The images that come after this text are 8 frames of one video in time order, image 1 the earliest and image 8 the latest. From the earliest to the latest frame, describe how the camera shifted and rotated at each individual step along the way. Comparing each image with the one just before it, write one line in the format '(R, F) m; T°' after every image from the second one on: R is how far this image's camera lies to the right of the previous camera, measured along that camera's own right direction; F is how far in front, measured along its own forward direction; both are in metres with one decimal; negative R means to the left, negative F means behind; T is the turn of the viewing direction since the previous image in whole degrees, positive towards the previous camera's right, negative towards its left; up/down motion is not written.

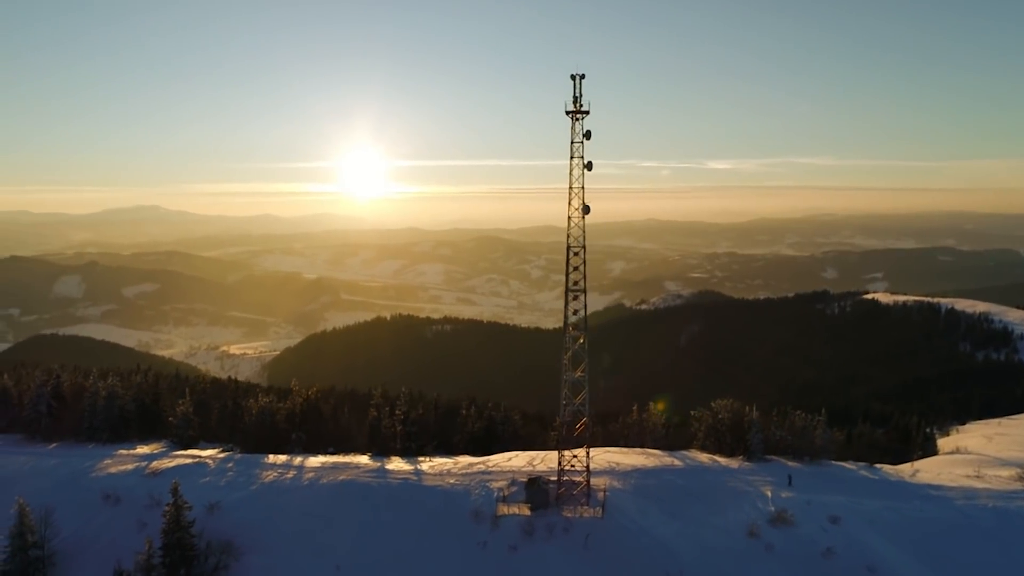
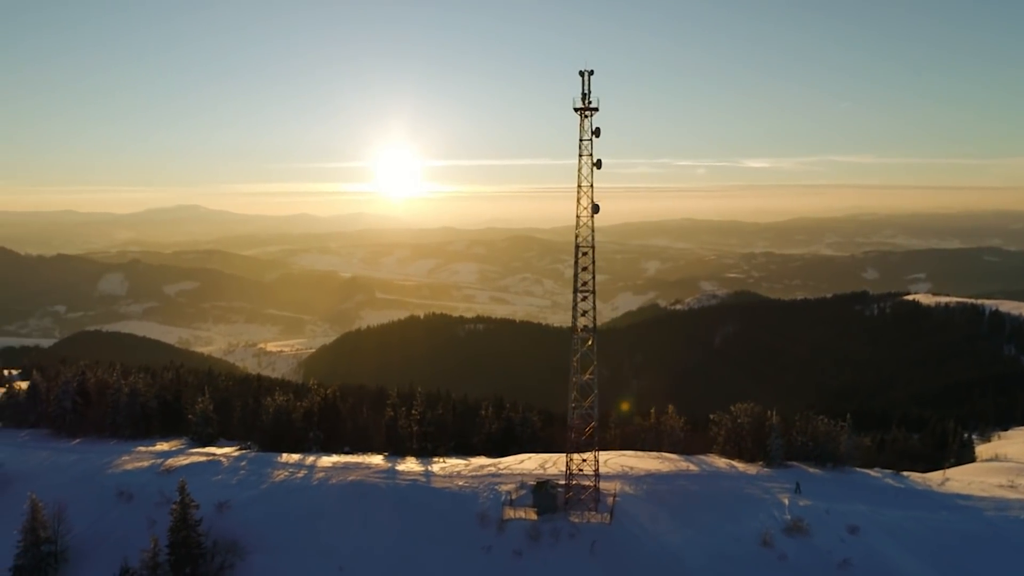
(+0.7, +0.3) m; -3°
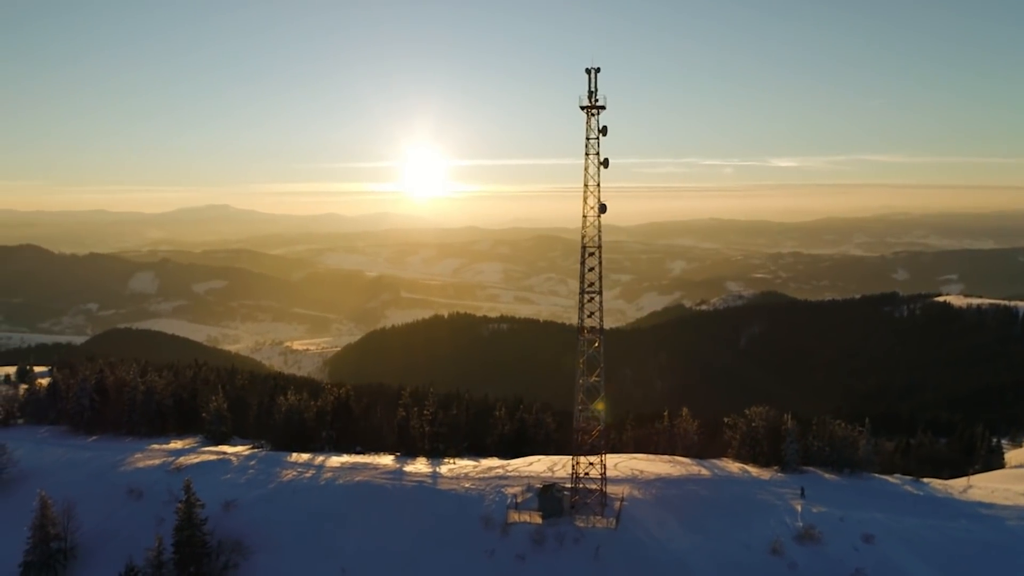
(+0.5, +0.2) m; -2°
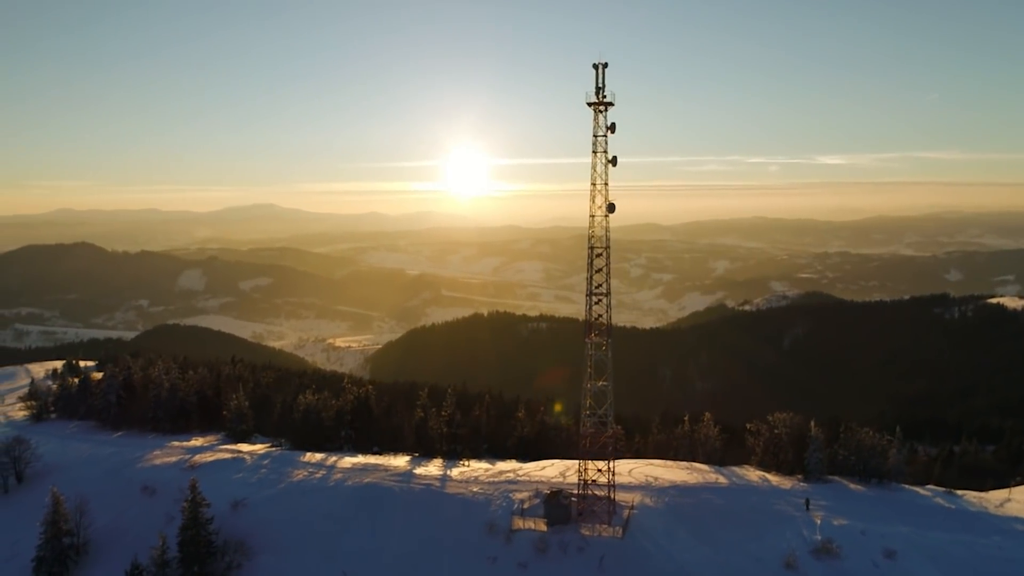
(+0.8, +0.4) m; -3°
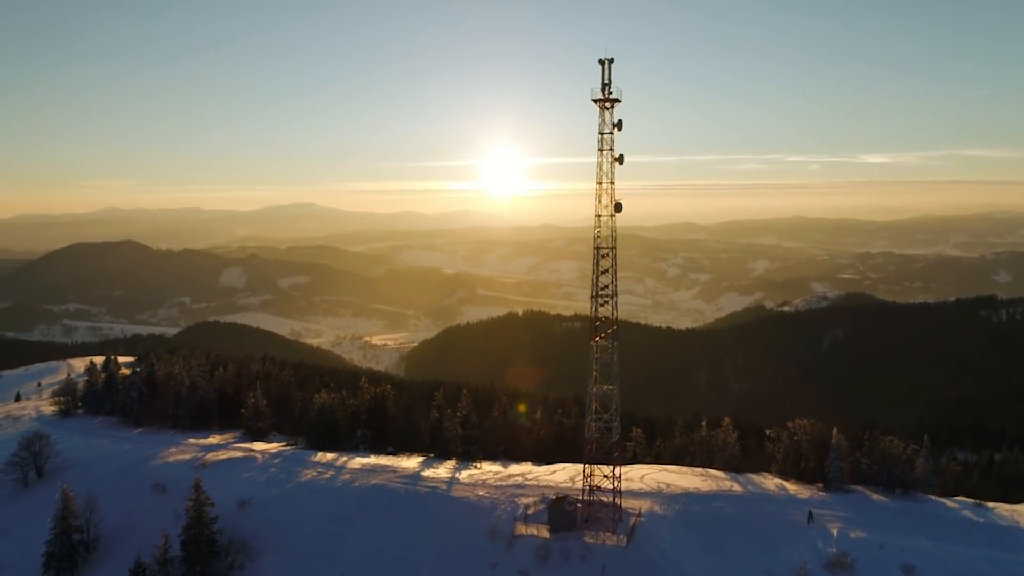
(+0.7, +0.4) m; -3°
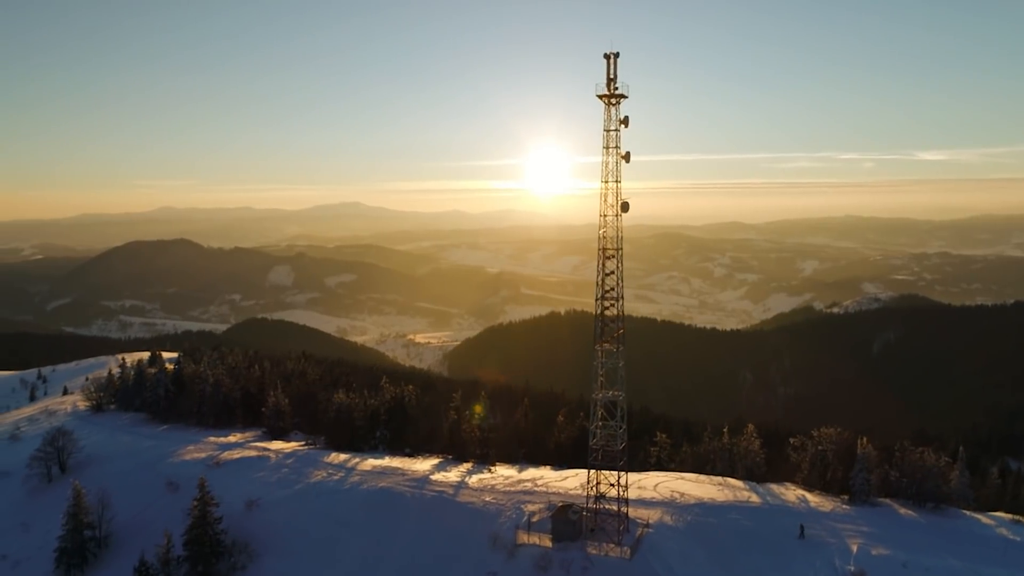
(+0.9, +0.5) m; -3°
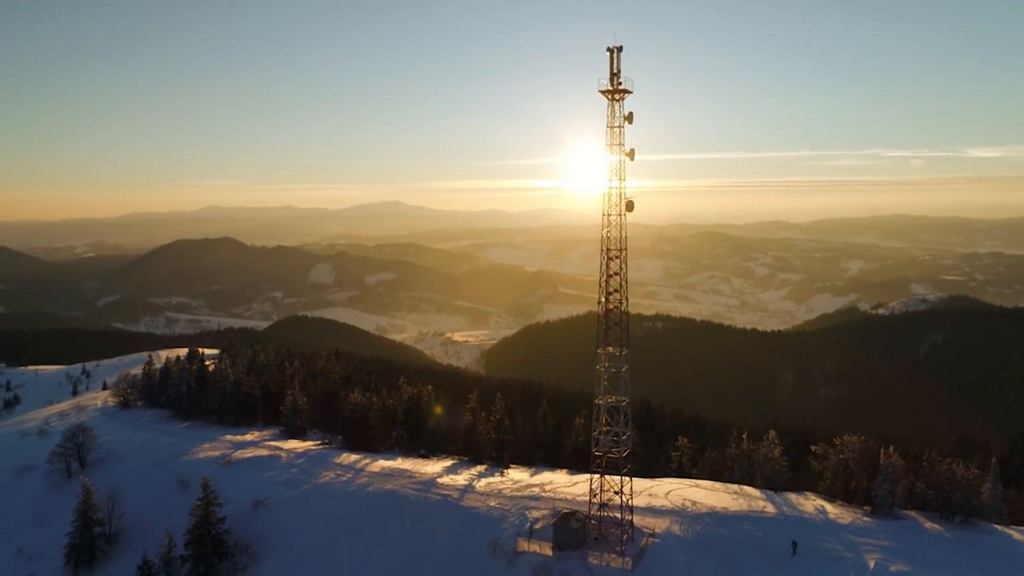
(+0.8, +0.4) m; -3°
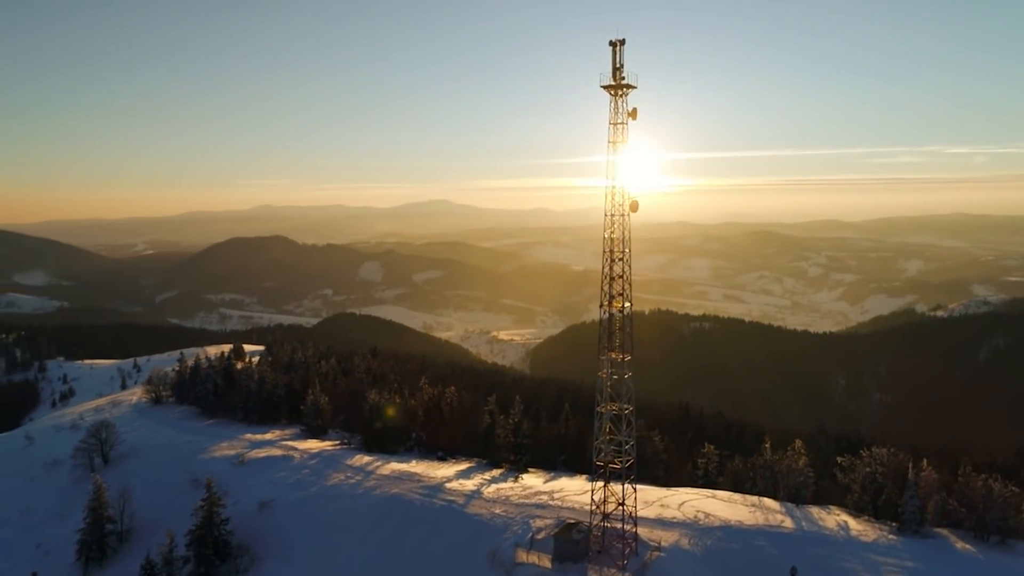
(+1.0, +0.5) m; -4°
